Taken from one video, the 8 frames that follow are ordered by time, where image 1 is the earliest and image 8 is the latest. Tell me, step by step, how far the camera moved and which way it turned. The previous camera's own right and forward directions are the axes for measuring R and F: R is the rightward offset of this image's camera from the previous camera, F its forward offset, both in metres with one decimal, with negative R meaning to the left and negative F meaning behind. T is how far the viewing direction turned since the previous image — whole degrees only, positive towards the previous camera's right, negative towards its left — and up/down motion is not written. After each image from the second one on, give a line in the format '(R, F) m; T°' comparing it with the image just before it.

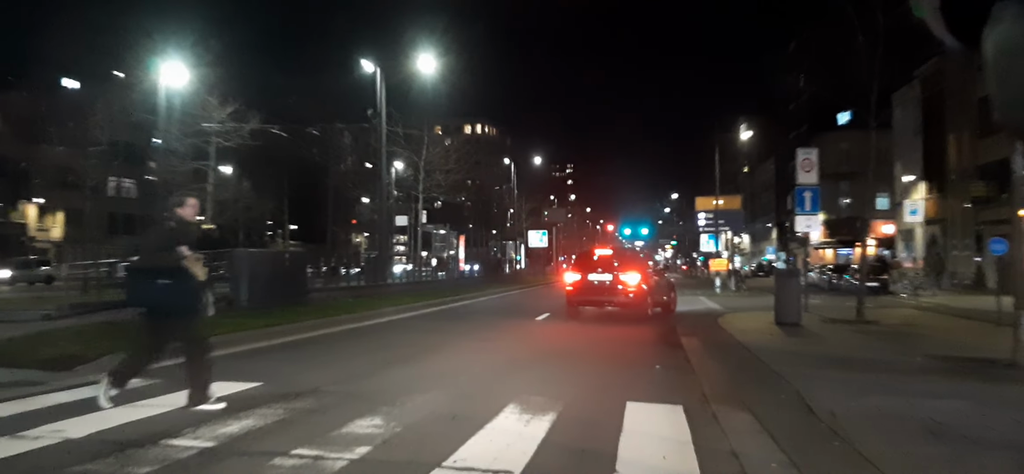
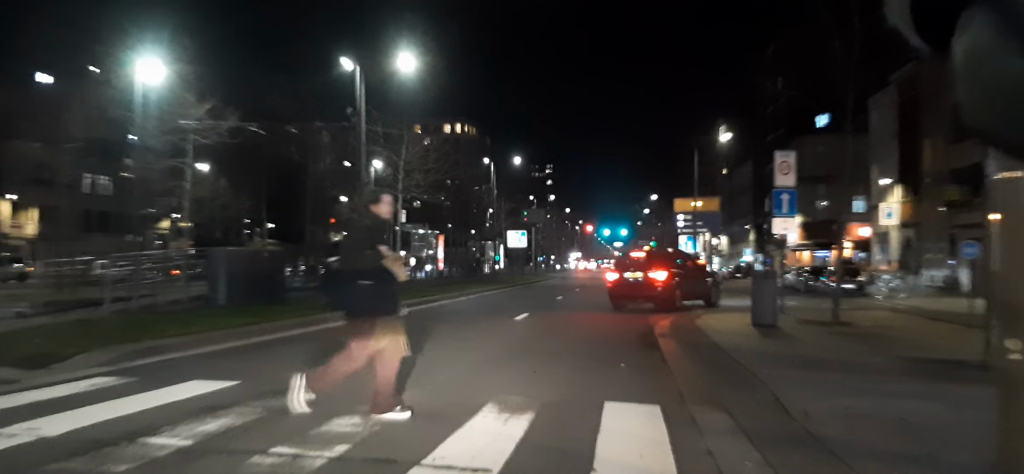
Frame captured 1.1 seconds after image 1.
(0.0, 0.0) m; +1°
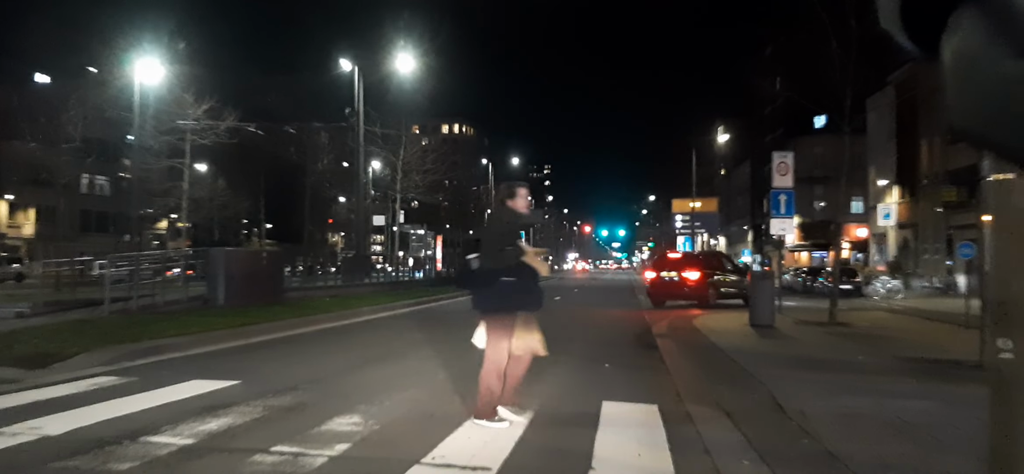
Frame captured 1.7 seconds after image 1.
(0.0, -0.1) m; 0°
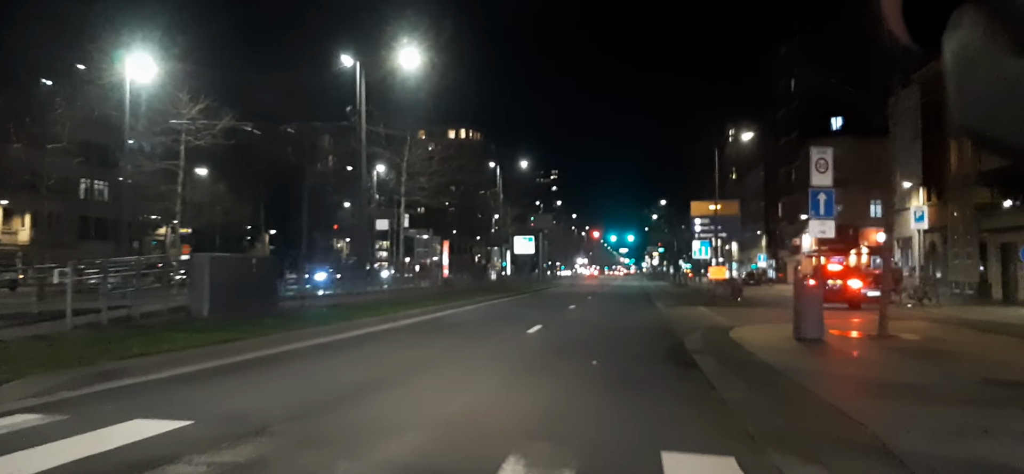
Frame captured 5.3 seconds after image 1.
(-0.2, +1.9) m; 0°
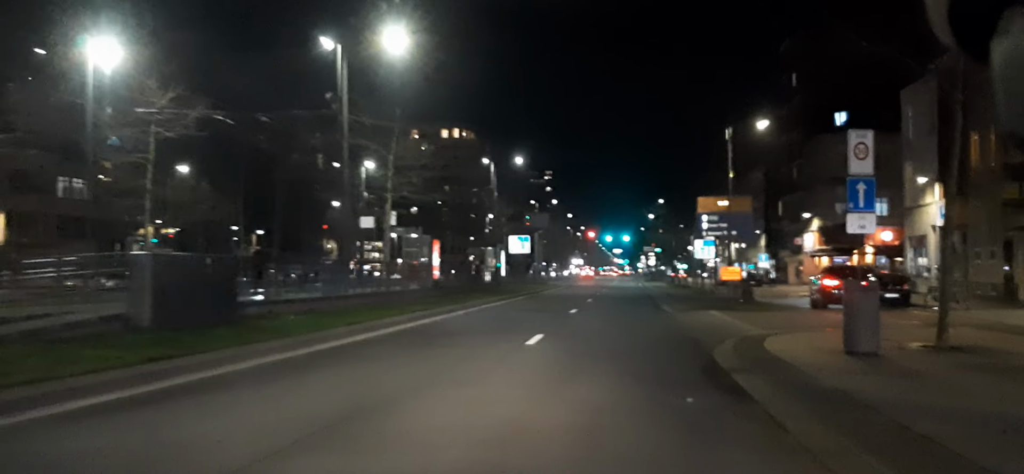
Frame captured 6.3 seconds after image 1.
(-0.1, +2.5) m; 0°
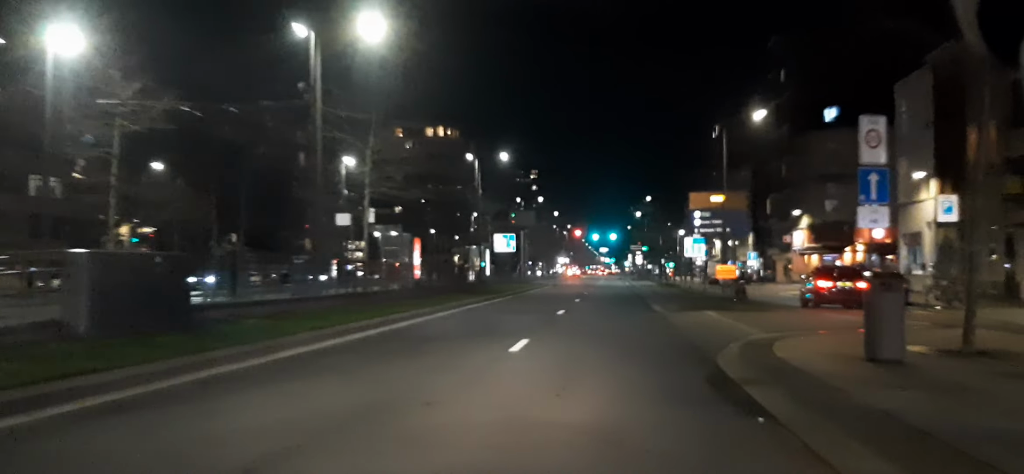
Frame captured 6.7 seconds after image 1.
(+0.1, +1.5) m; +1°
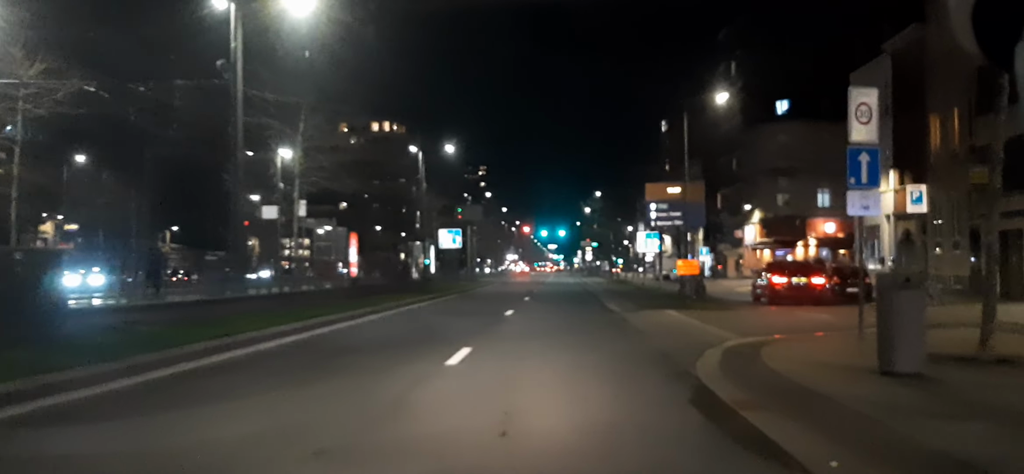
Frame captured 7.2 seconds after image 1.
(+0.2, +2.4) m; +4°
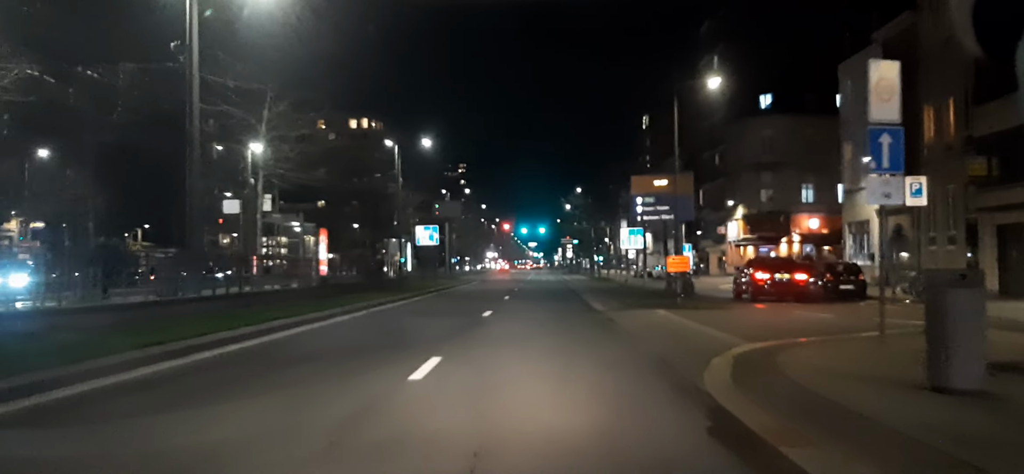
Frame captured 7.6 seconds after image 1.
(0.0, +1.7) m; +1°
